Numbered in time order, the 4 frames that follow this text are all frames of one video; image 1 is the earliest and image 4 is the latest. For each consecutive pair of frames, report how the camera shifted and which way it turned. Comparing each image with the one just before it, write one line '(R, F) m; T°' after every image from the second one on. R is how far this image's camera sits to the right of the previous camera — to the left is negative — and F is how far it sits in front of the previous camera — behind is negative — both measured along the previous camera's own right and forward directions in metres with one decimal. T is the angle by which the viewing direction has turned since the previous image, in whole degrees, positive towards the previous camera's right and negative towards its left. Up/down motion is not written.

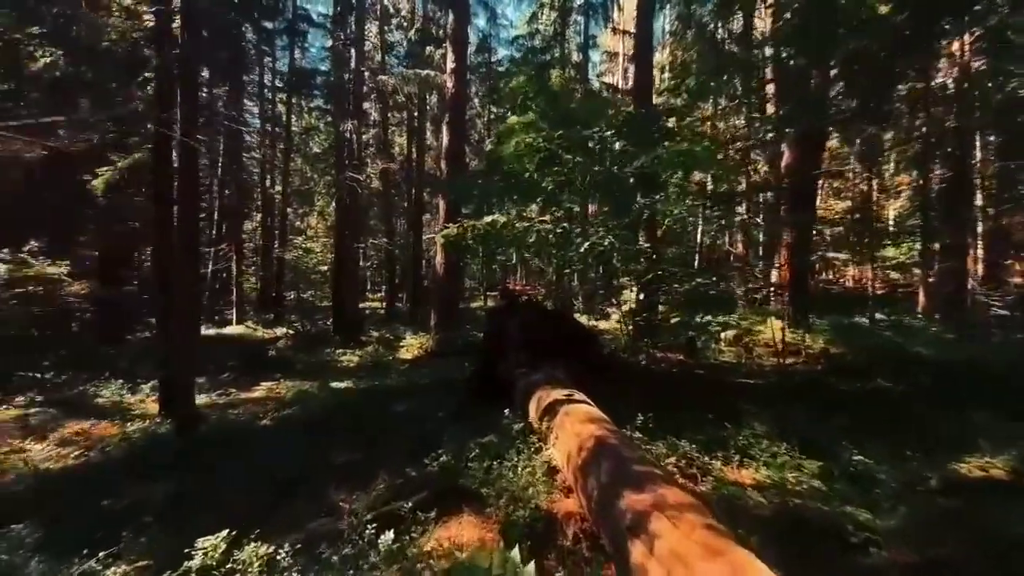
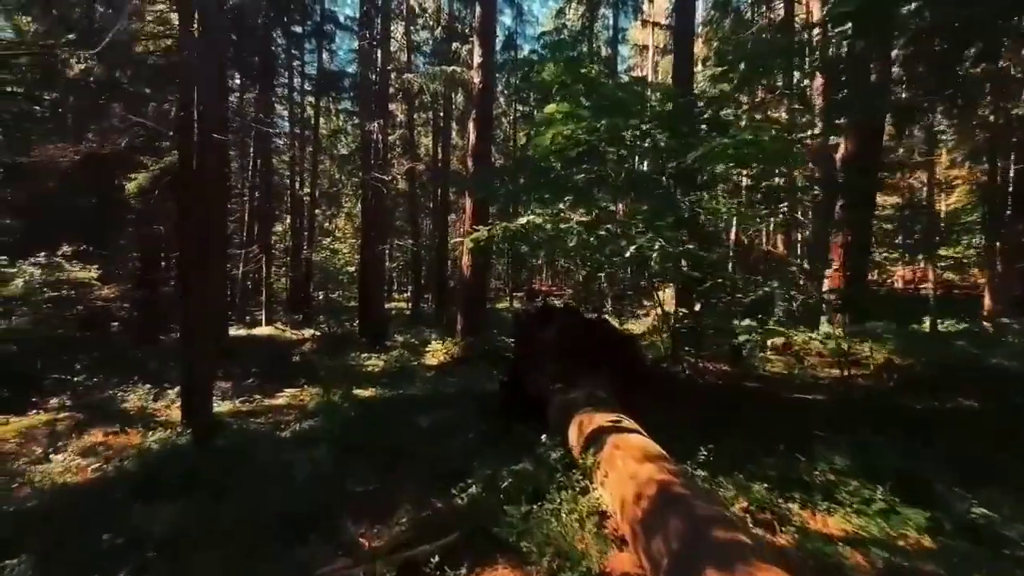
(-0.1, +0.6) m; -3°
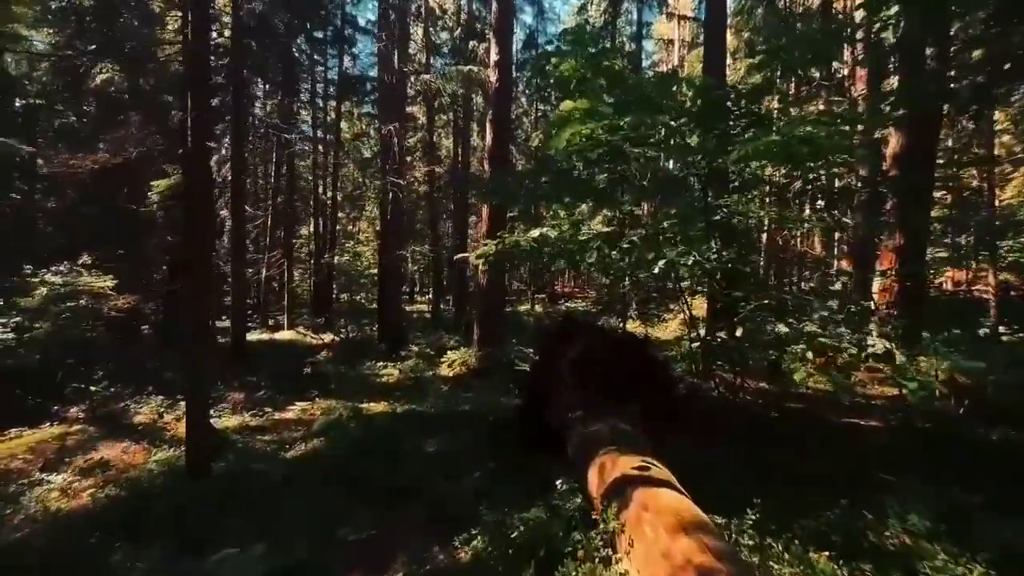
(+0.1, +0.6) m; -3°
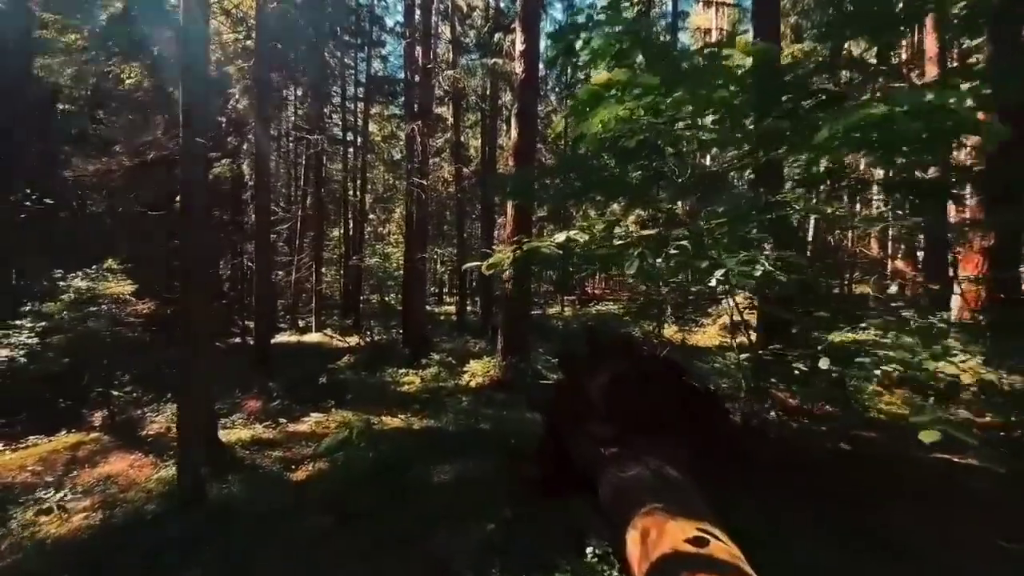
(+0.1, +0.8) m; -4°
